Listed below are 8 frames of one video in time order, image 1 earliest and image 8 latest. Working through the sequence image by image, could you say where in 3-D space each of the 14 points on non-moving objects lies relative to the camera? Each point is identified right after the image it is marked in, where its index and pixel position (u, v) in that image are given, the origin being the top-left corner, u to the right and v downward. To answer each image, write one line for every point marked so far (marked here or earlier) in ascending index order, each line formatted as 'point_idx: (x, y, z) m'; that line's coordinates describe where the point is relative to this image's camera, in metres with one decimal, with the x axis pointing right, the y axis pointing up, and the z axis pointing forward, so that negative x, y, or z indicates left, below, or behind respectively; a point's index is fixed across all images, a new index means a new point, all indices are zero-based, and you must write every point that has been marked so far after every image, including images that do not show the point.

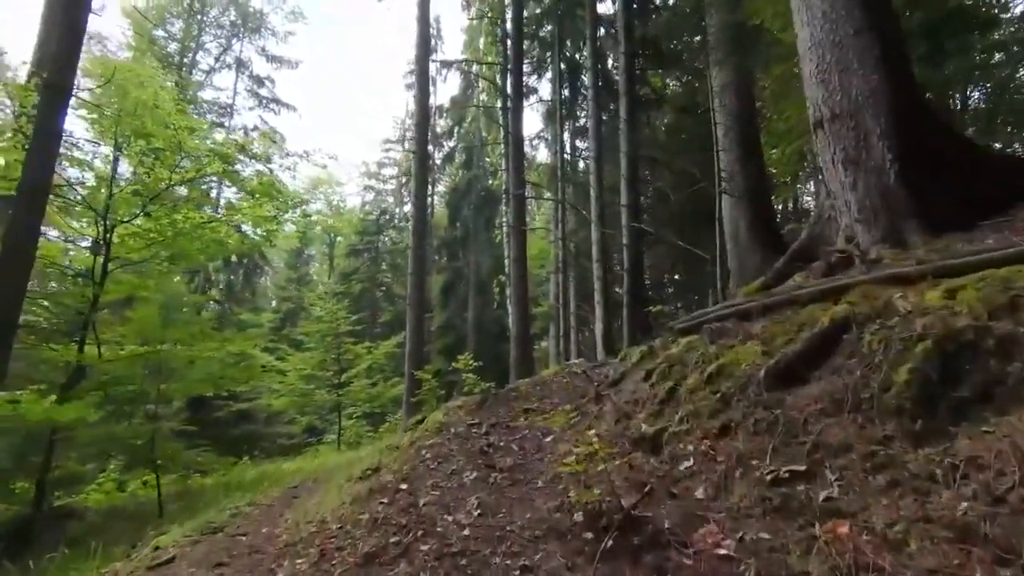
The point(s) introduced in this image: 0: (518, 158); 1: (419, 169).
0: (+0.1, +2.2, +11.4) m
1: (-1.9, +2.4, +13.8) m
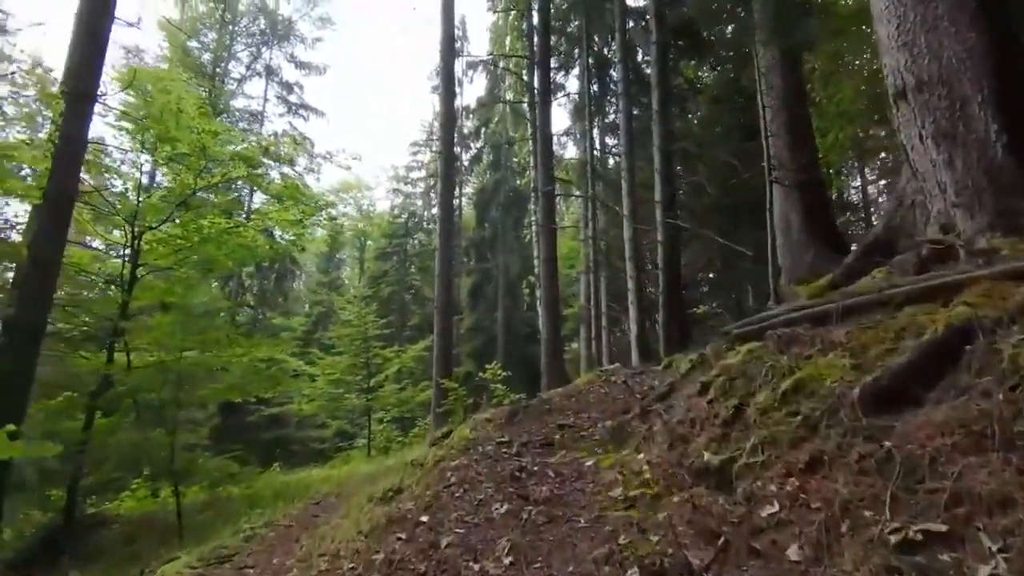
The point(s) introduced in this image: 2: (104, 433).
0: (+0.6, +2.2, +11.0) m
1: (-1.3, +2.3, +13.5) m
2: (-5.8, -2.1, +9.7) m
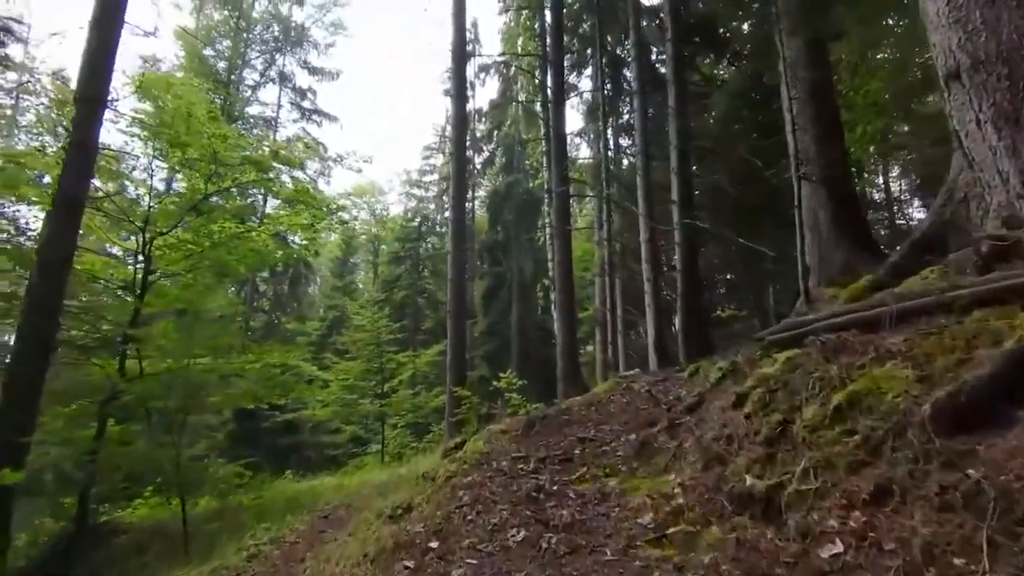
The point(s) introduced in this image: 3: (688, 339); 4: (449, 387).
0: (+0.8, +2.1, +10.8) m
1: (-1.1, +2.3, +13.3) m
2: (-5.6, -2.2, +9.6) m
3: (+3.0, -0.9, +11.4) m
4: (-1.1, -1.8, +12.5) m
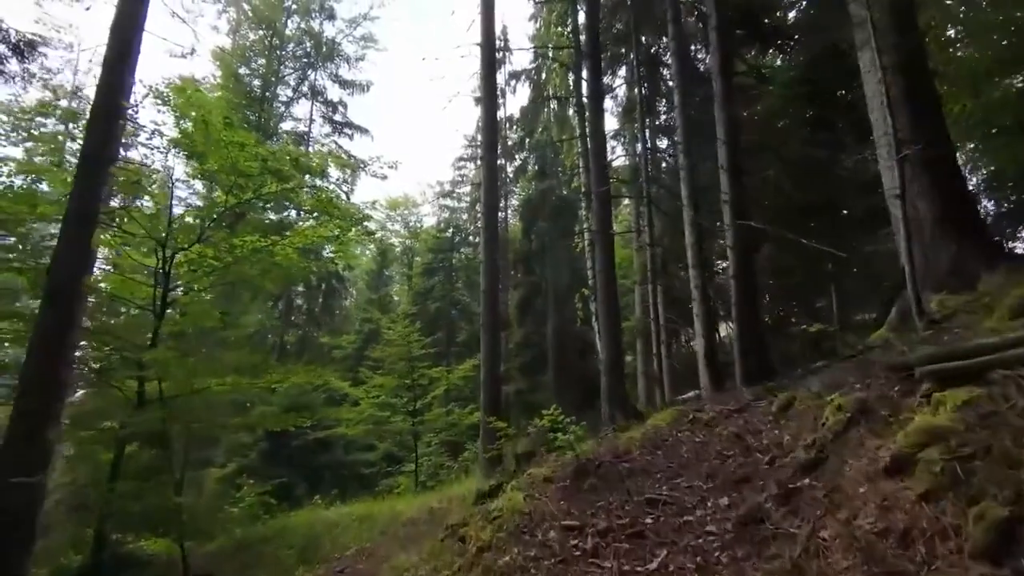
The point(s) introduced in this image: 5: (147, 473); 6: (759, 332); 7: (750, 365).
0: (+1.3, +2.0, +10.0) m
1: (-0.4, +2.0, +12.6) m
2: (-5.0, -2.4, +9.1) m
3: (+3.6, -1.0, +10.5) m
4: (-0.5, -2.0, +11.7) m
5: (-3.9, -1.9, +7.4) m
6: (+3.9, -0.7, +10.6) m
7: (+3.7, -1.2, +10.4) m
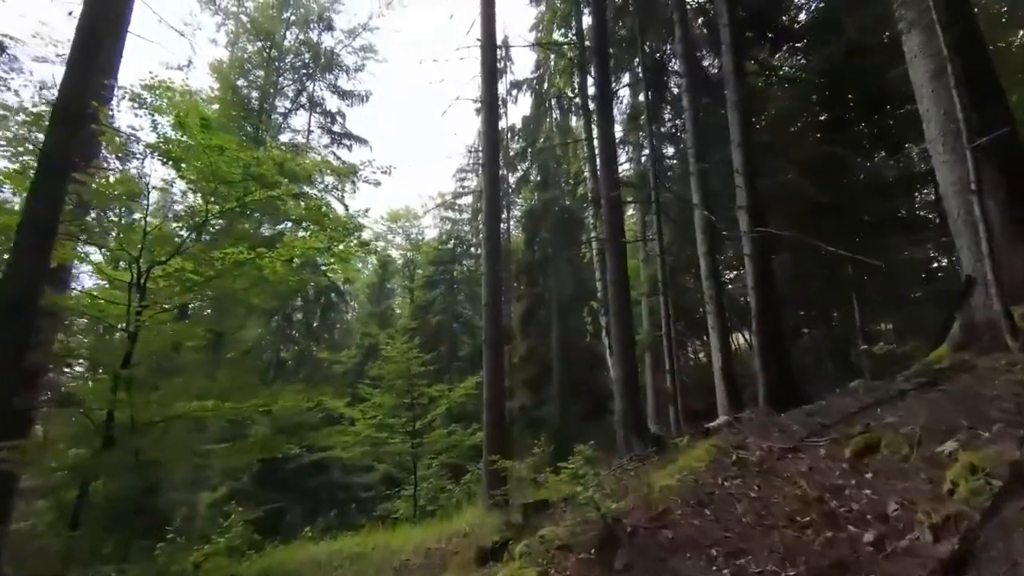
0: (+1.3, +1.8, +9.4) m
1: (-0.4, +1.8, +12.0) m
2: (-5.0, -2.6, +8.4) m
3: (+3.6, -1.2, +9.8) m
4: (-0.4, -2.2, +11.0) m
5: (-3.9, -2.1, +6.7) m
6: (+3.9, -0.9, +9.9) m
7: (+3.7, -1.3, +9.7) m
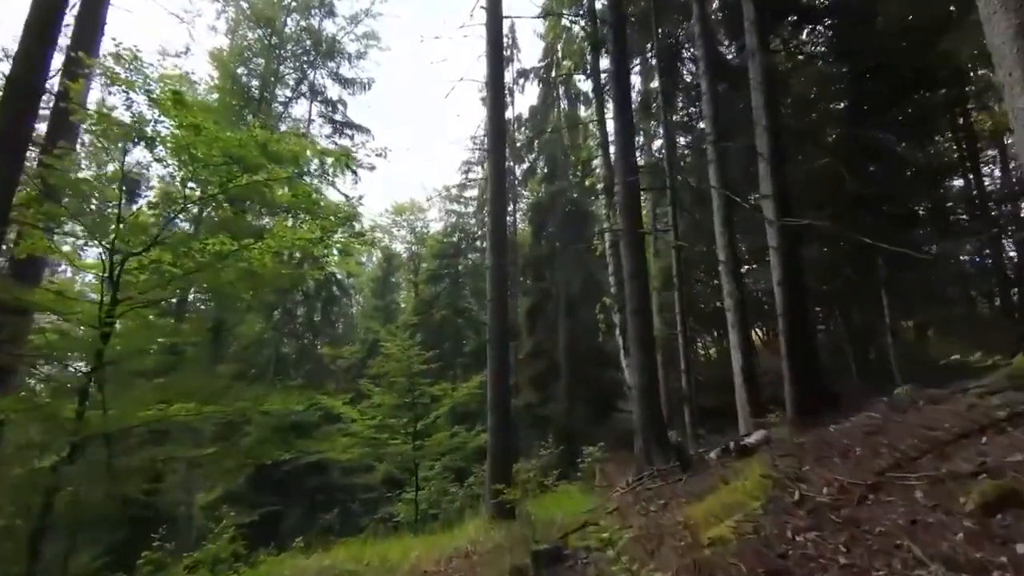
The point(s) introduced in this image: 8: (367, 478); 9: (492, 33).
0: (+1.4, +1.9, +8.6) m
1: (-0.3, +1.9, +11.3) m
2: (-4.9, -2.5, +7.7) m
3: (+3.7, -1.1, +9.0) m
4: (-0.3, -2.2, +10.3) m
5: (-3.8, -2.1, +6.1) m
6: (+4.0, -0.8, +9.1) m
7: (+3.8, -1.3, +9.0) m
8: (-3.3, -4.4, +15.8) m
9: (-0.3, +4.5, +11.9) m
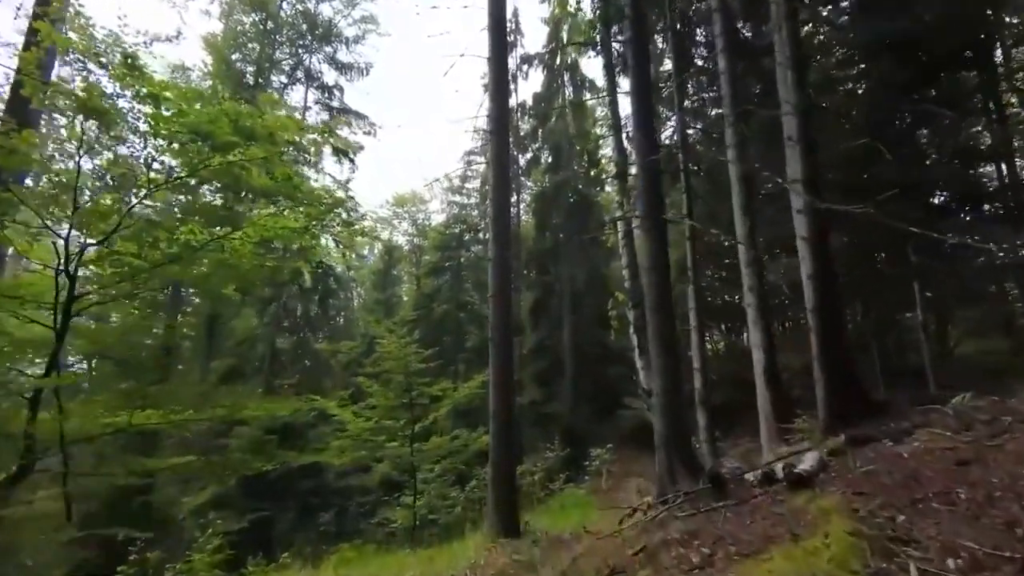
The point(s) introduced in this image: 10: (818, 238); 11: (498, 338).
0: (+1.5, +1.9, +7.8) m
1: (-0.2, +2.0, +10.4) m
2: (-4.9, -2.5, +7.0) m
3: (+3.8, -1.0, +8.2) m
4: (-0.2, -2.1, +9.6) m
5: (-3.8, -2.0, +5.3) m
6: (+4.0, -0.7, +8.3) m
7: (+3.9, -1.2, +8.2) m
8: (-3.3, -4.2, +15.0) m
9: (-0.3, +4.6, +11.0) m
10: (+3.8, +0.6, +8.4) m
11: (-0.2, -0.8, +9.7) m
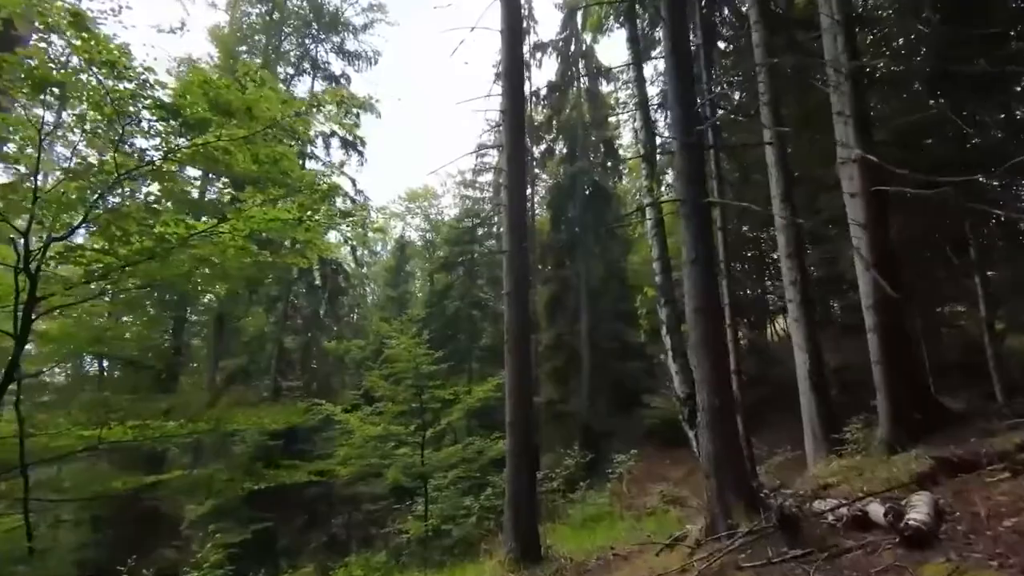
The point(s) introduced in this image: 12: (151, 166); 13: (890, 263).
0: (+1.6, +2.0, +6.9) m
1: (0.0, +2.1, +9.6) m
2: (-4.7, -2.5, +6.2) m
3: (+4.0, -1.0, +7.3) m
4: (0.0, -2.0, +8.7) m
5: (-3.6, -2.0, +4.5) m
6: (+4.2, -0.7, +7.4) m
7: (+4.1, -1.1, +7.2) m
8: (-2.9, -4.2, +14.2) m
9: (-0.1, +4.7, +10.1) m
10: (+3.9, +0.7, +7.4) m
11: (0.0, -0.7, +8.8) m
12: (-3.8, +1.0, +7.4) m
13: (+4.1, +0.3, +7.4) m
